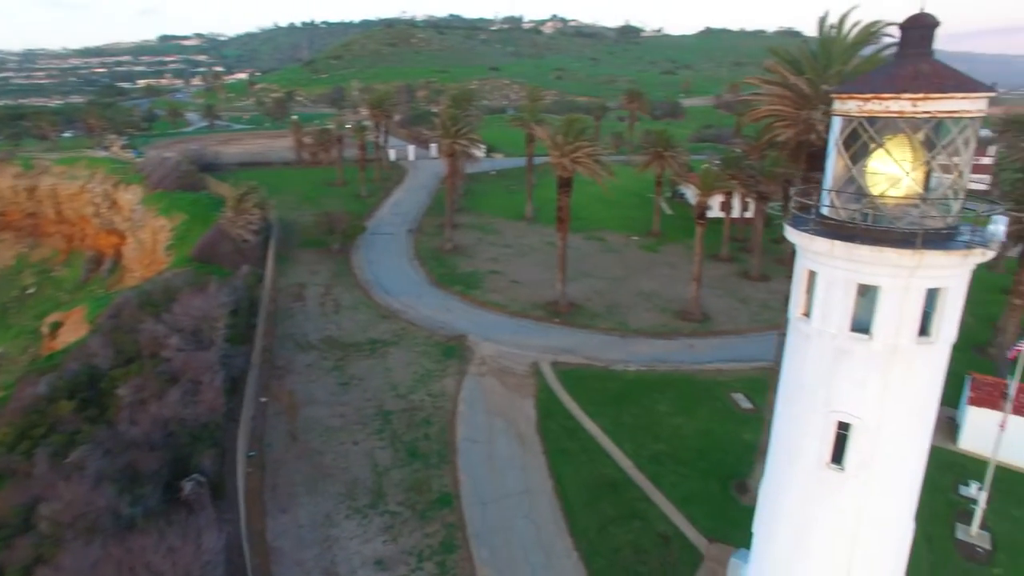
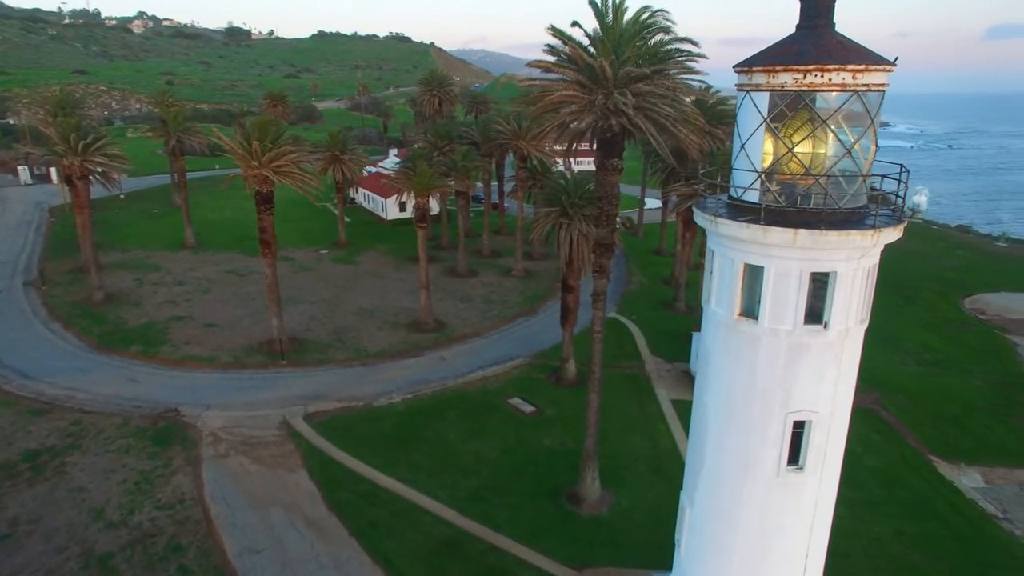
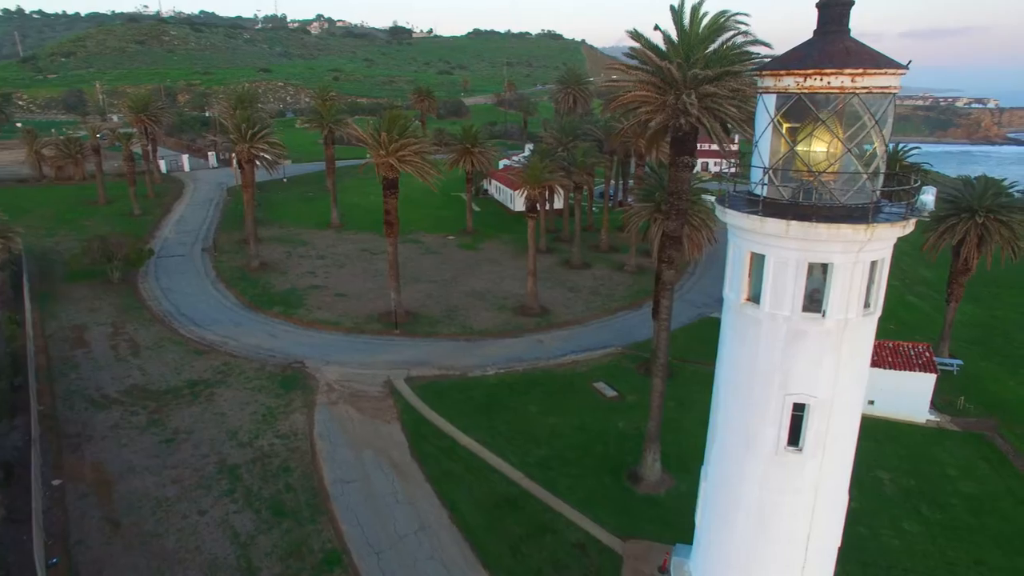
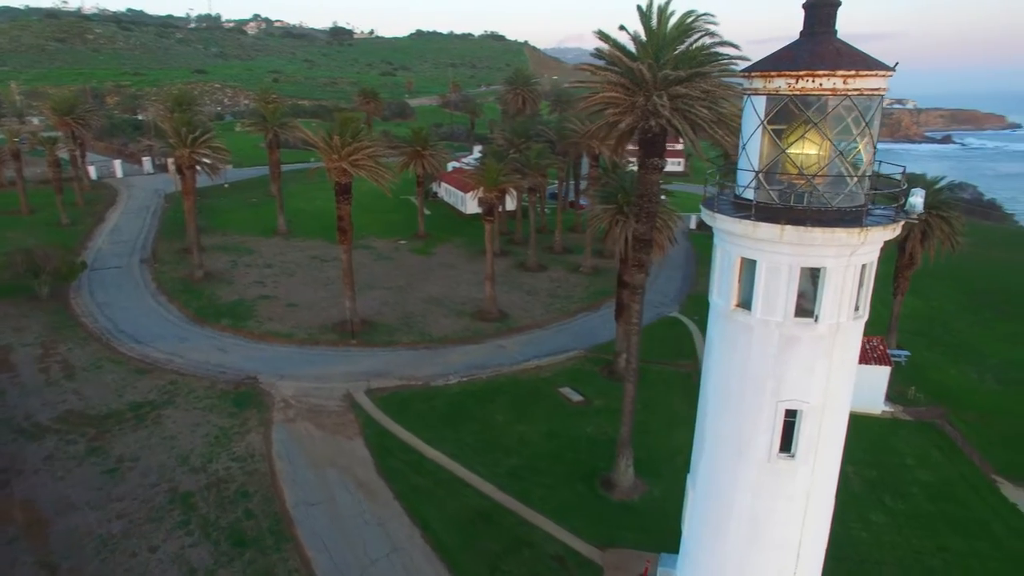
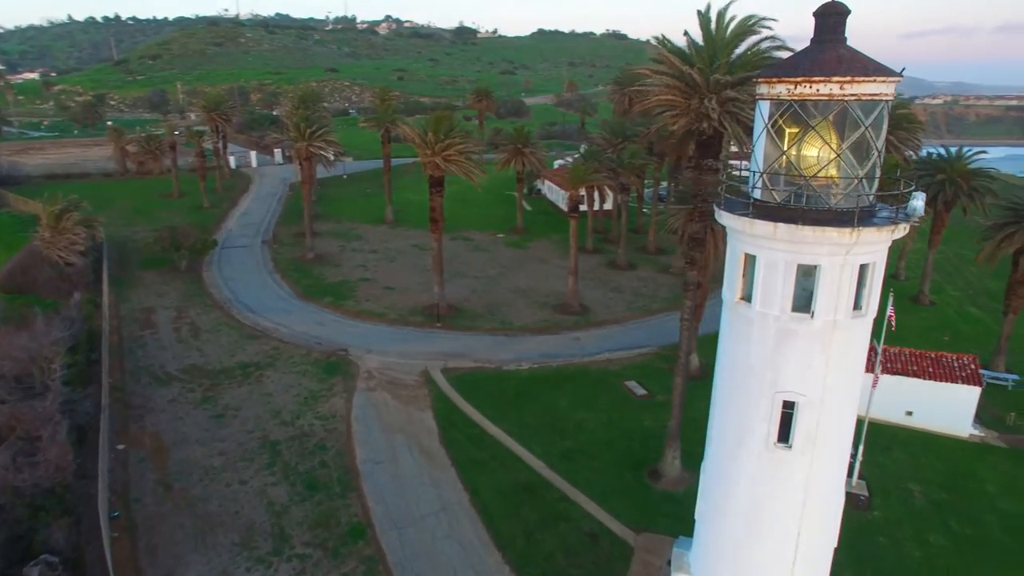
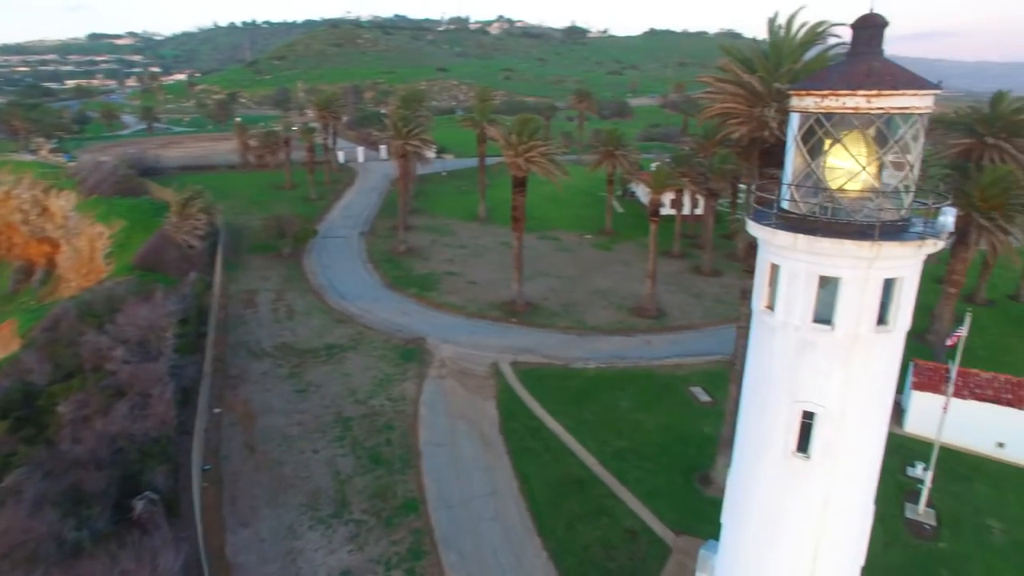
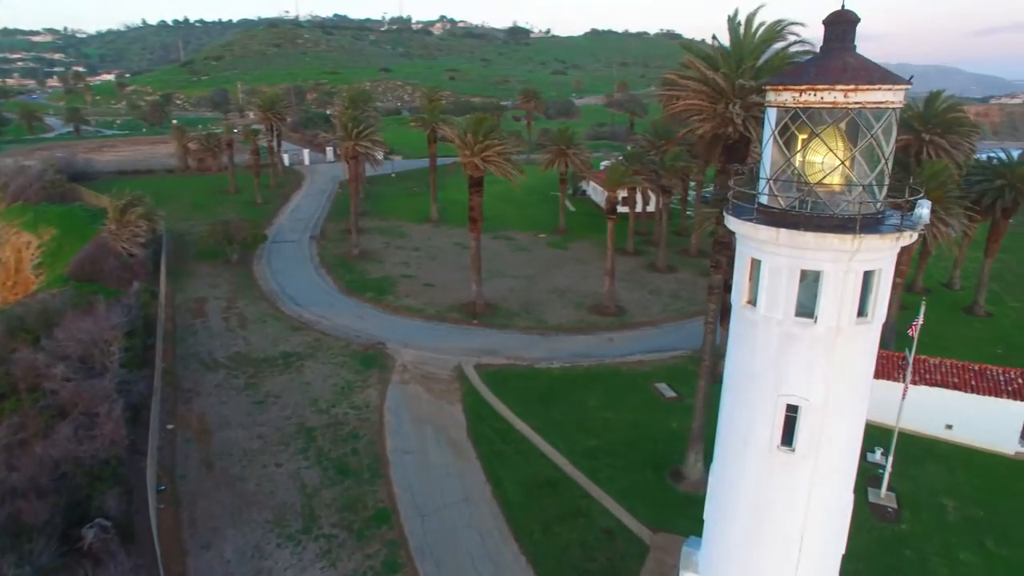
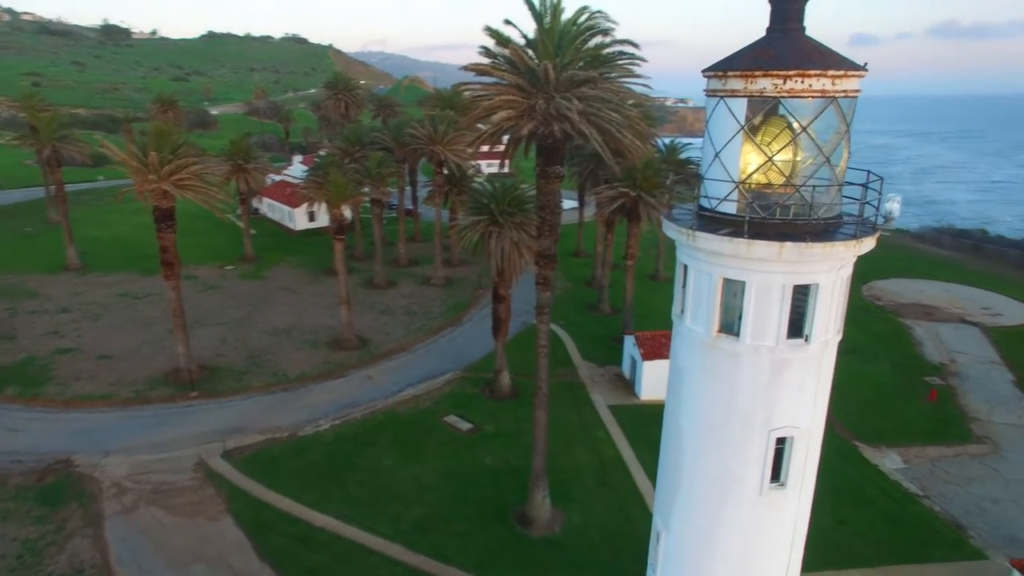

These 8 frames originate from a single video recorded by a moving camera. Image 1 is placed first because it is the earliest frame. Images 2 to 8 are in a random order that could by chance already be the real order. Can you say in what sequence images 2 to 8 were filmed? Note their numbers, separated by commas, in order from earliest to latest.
6, 7, 5, 3, 4, 2, 8
